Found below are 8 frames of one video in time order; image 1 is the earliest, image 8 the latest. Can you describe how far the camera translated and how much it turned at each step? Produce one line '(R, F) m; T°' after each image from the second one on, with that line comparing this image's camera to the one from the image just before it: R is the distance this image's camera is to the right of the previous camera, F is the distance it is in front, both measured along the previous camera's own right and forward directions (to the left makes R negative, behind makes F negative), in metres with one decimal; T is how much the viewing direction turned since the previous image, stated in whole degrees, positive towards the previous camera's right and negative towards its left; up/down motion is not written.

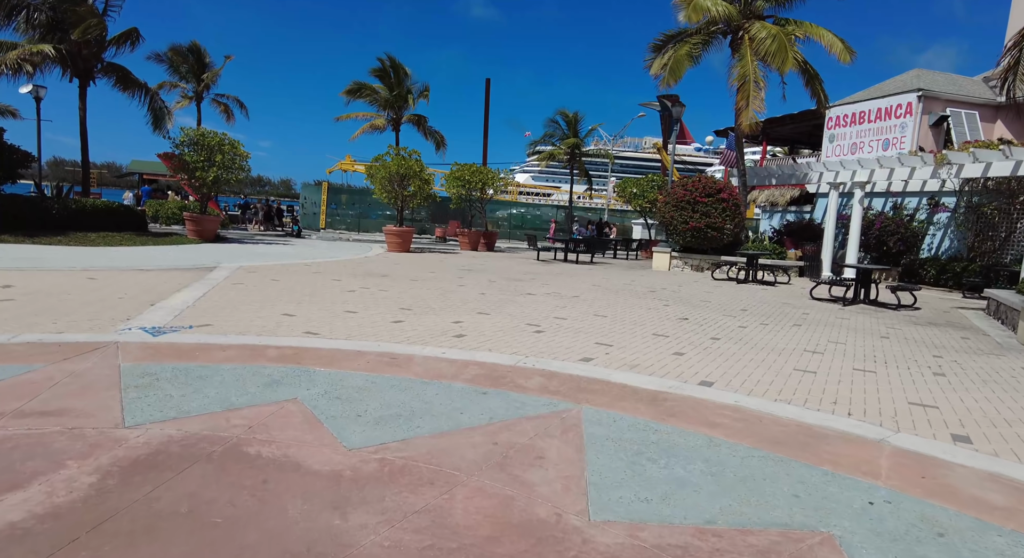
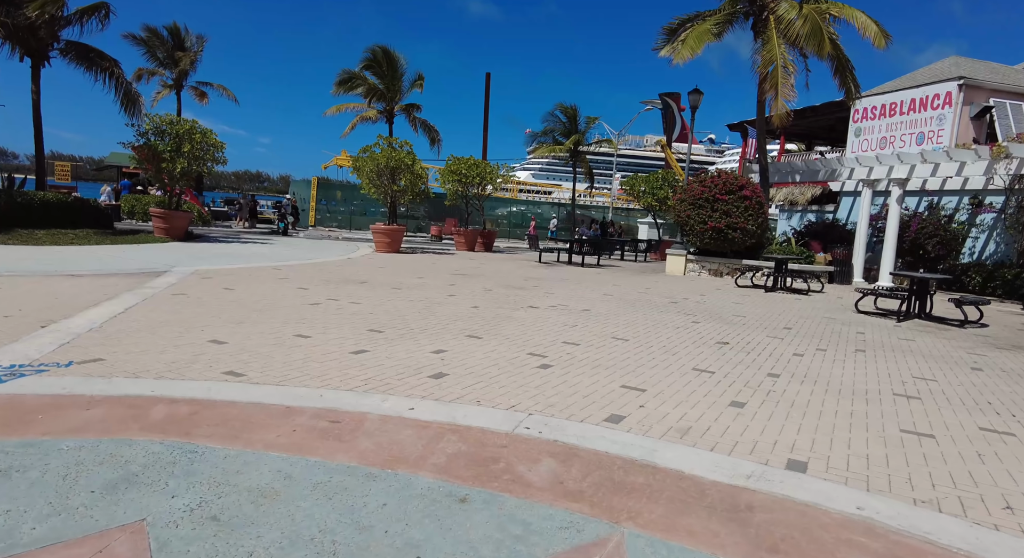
(0.0, +1.9) m; 0°
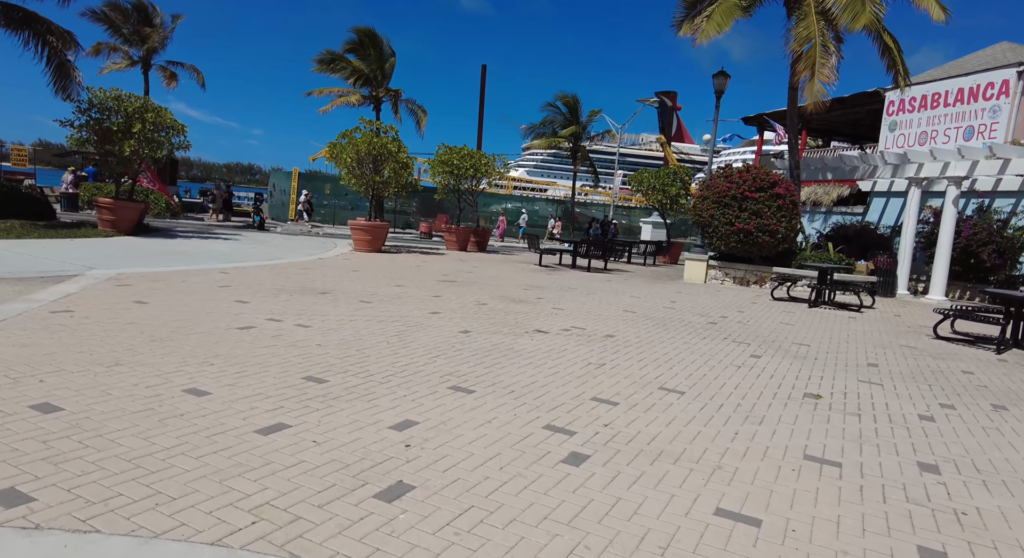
(-0.1, +2.4) m; +1°
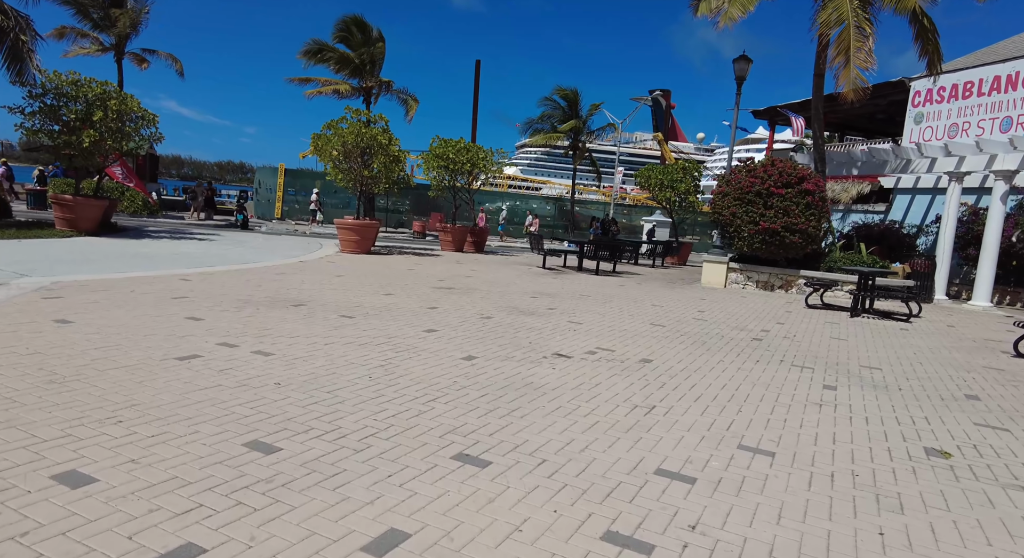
(-0.2, +1.5) m; +1°
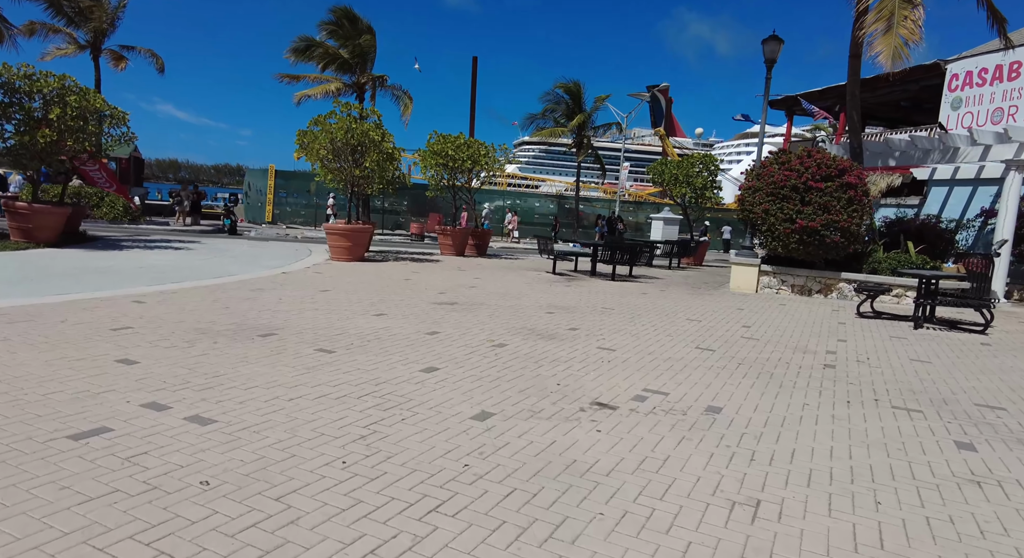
(-0.2, +1.6) m; 0°
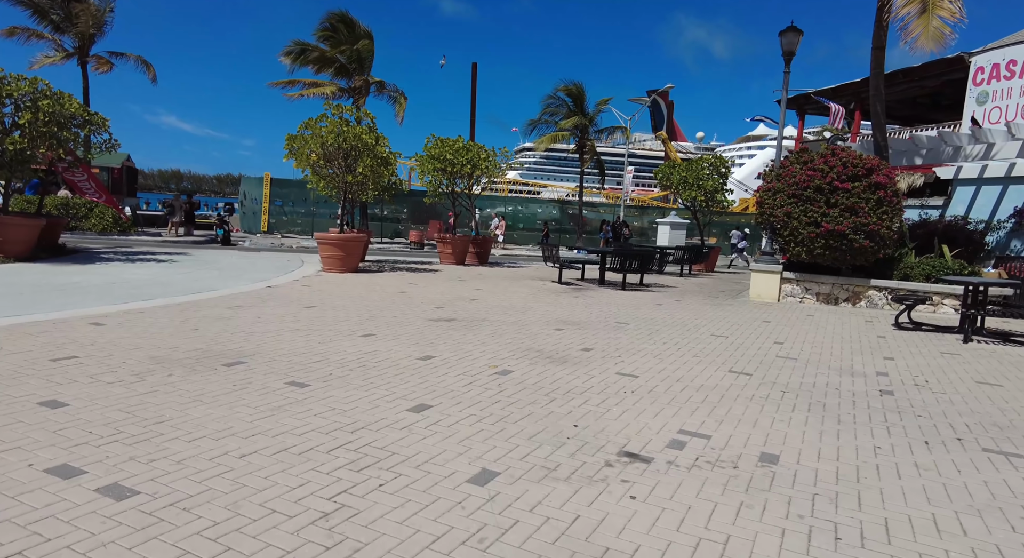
(0.0, +1.0) m; 0°
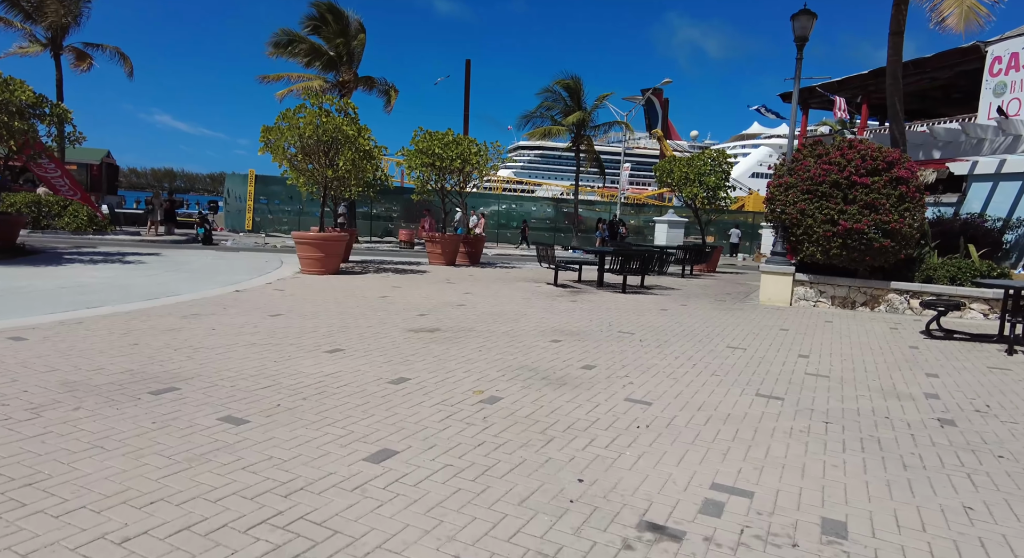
(0.0, +1.0) m; 0°
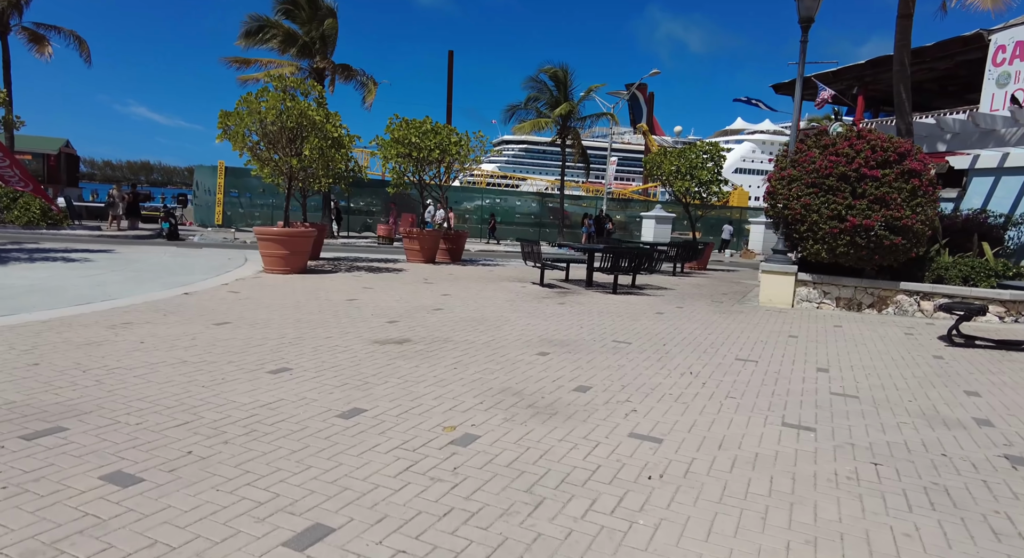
(0.0, +1.0) m; +1°
